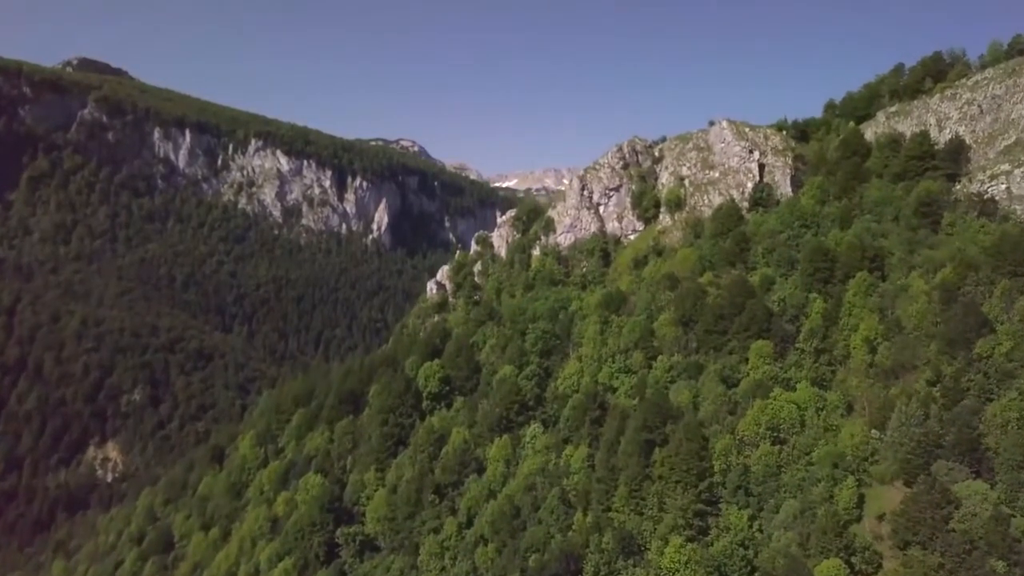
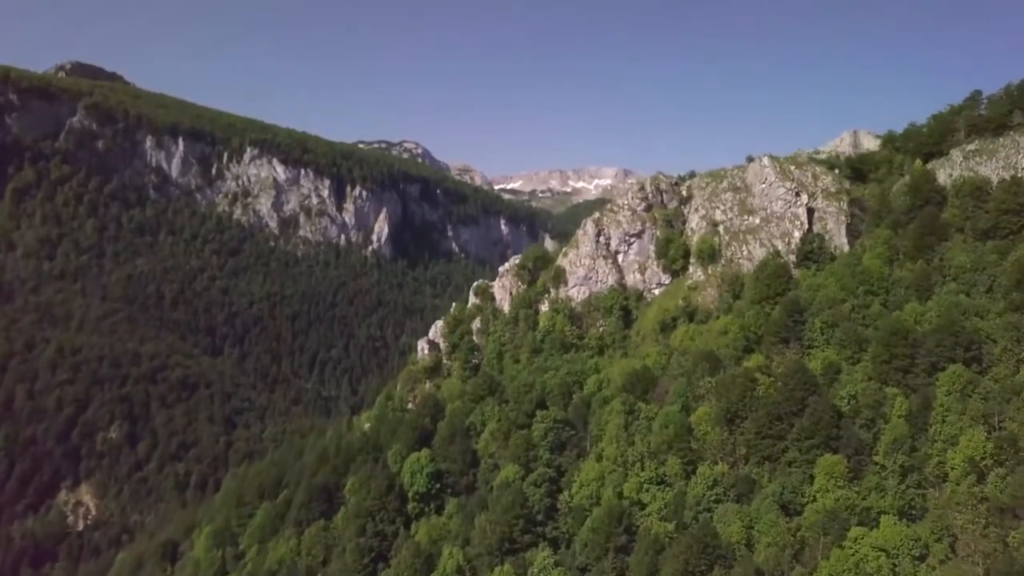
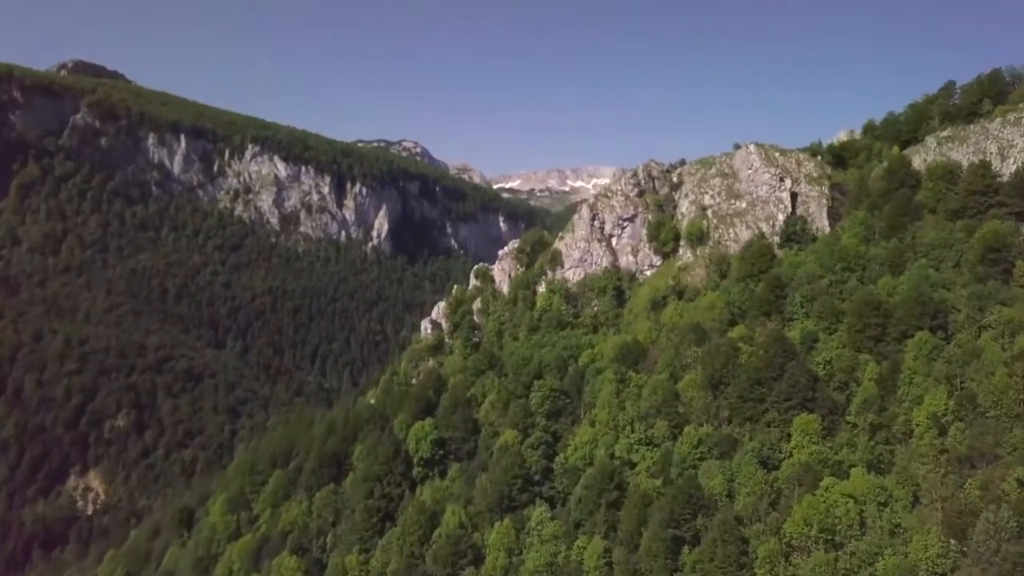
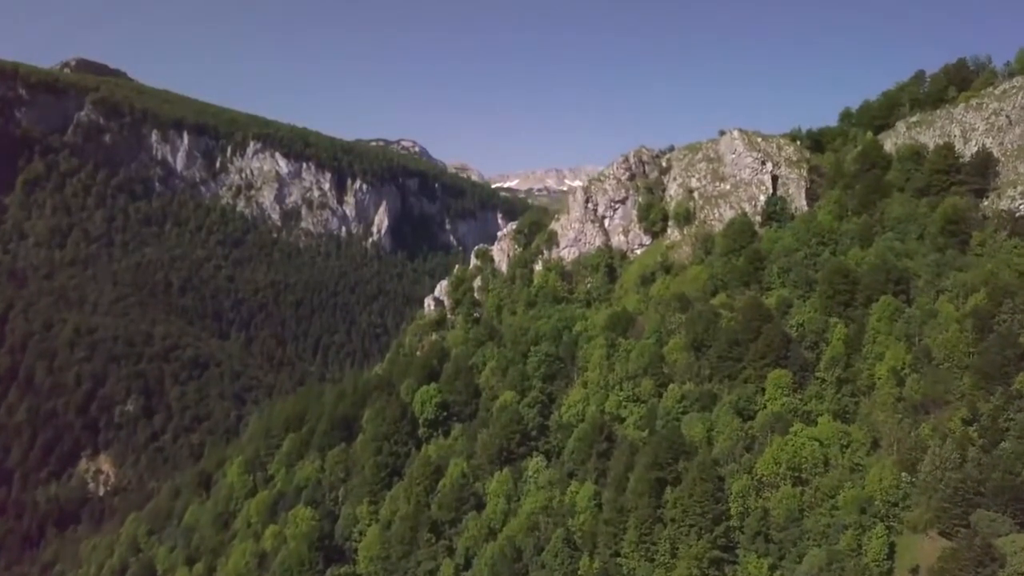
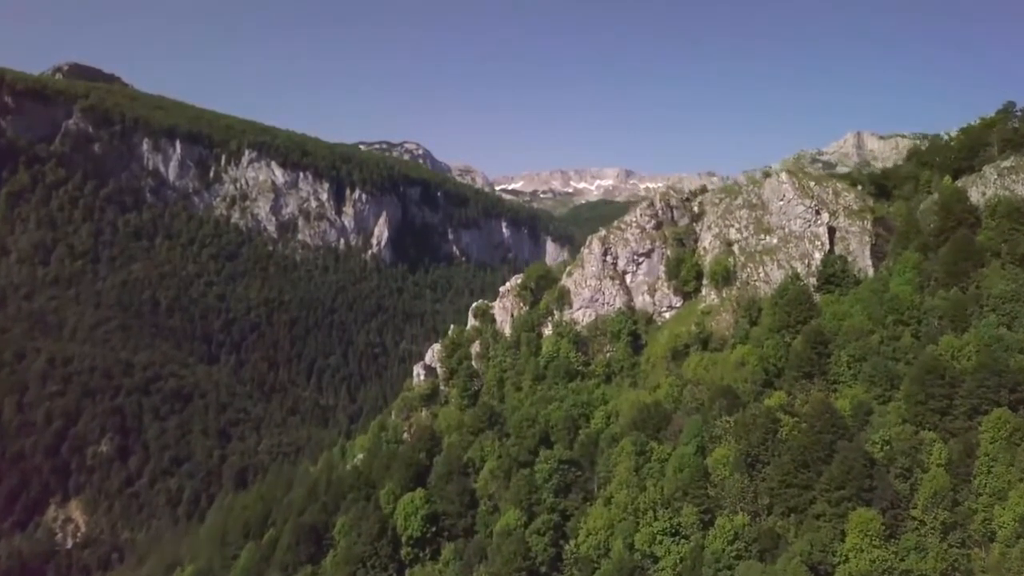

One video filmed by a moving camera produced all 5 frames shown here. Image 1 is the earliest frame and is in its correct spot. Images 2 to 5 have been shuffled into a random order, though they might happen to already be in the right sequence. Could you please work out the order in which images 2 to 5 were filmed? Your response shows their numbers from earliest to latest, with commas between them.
4, 3, 2, 5
